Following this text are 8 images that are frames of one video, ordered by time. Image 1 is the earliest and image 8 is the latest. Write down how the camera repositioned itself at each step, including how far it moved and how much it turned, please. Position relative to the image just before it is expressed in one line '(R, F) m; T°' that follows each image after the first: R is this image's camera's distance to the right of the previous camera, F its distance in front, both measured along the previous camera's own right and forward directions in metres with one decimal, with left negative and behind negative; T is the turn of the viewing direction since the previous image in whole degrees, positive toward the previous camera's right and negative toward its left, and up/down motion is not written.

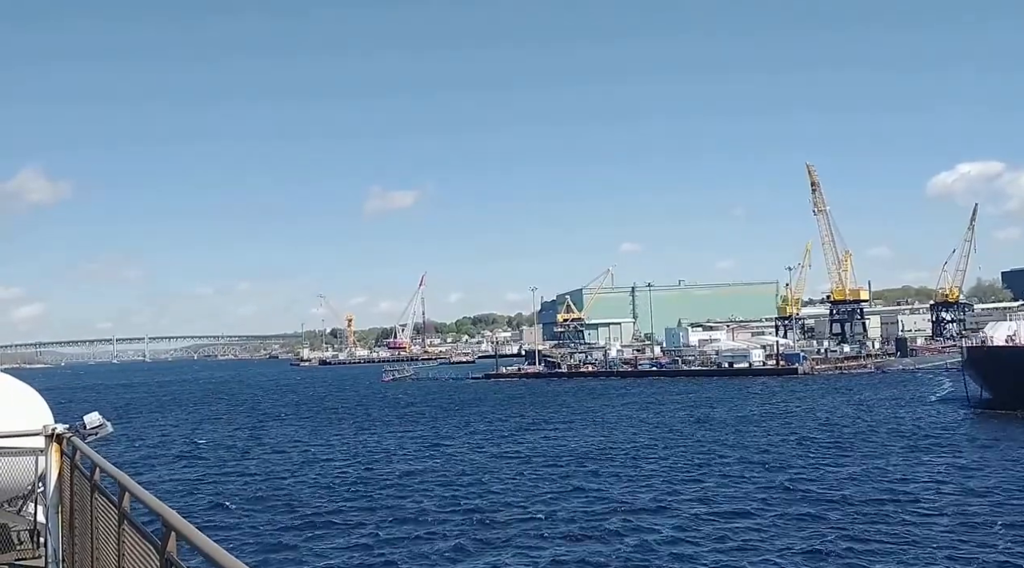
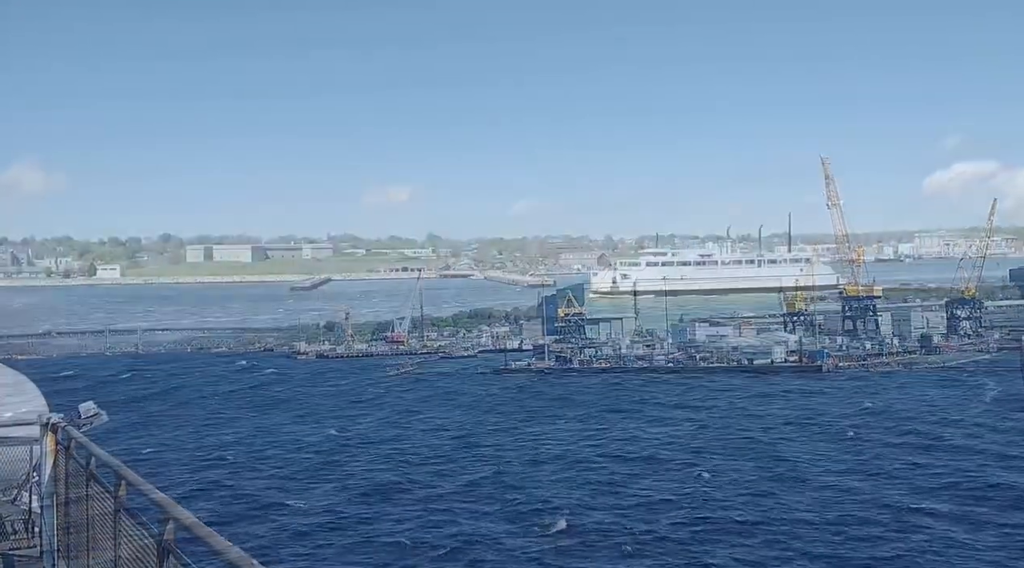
(-0.2, +0.4) m; 0°
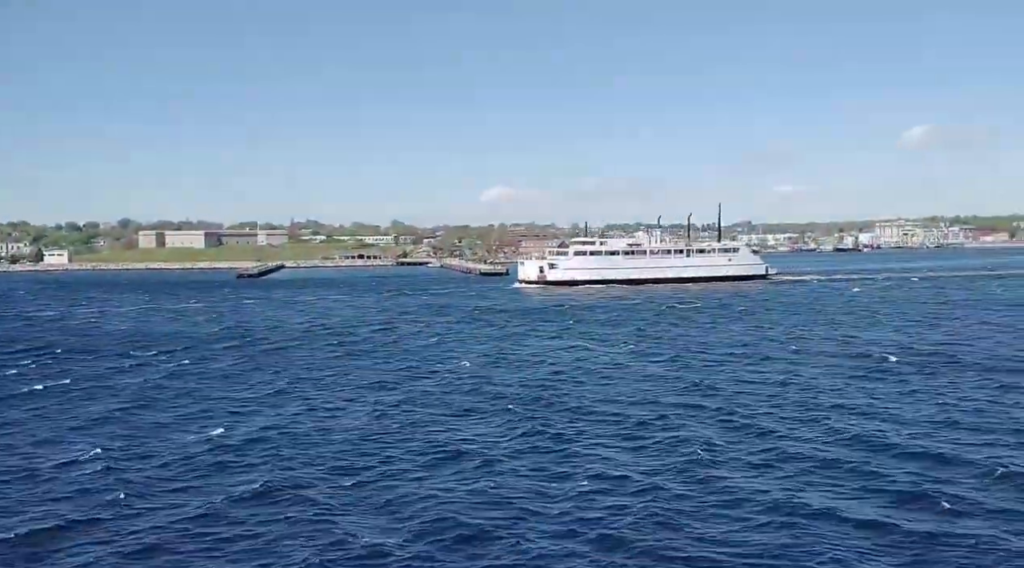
(+0.4, +0.2) m; +2°
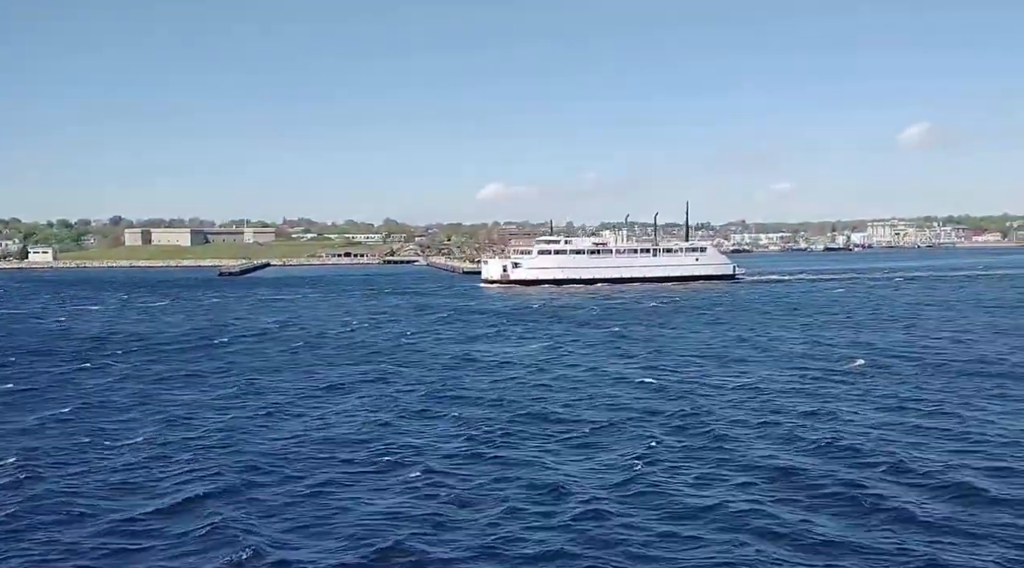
(+0.3, +0.2) m; 0°
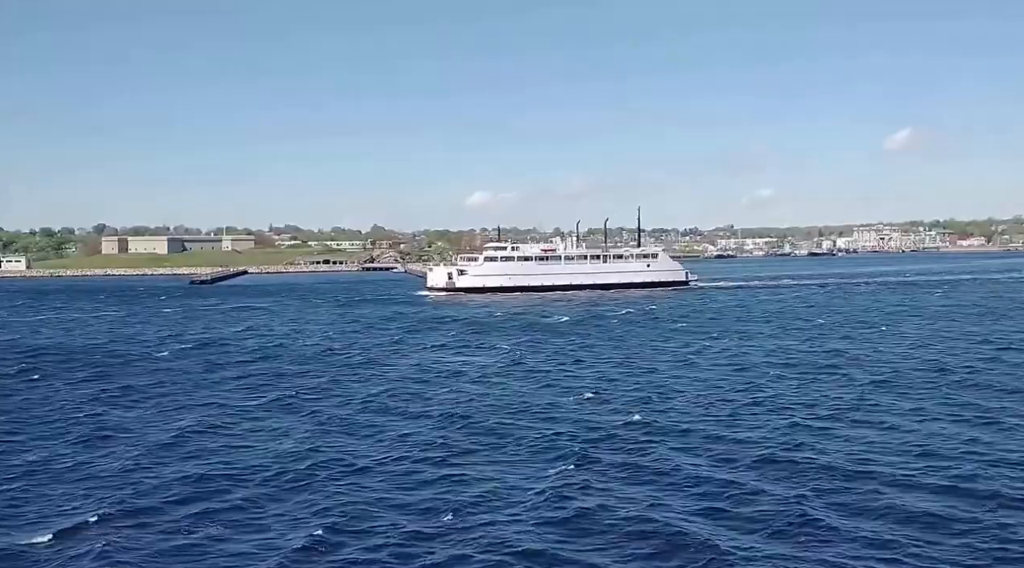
(+0.4, +0.2) m; 0°
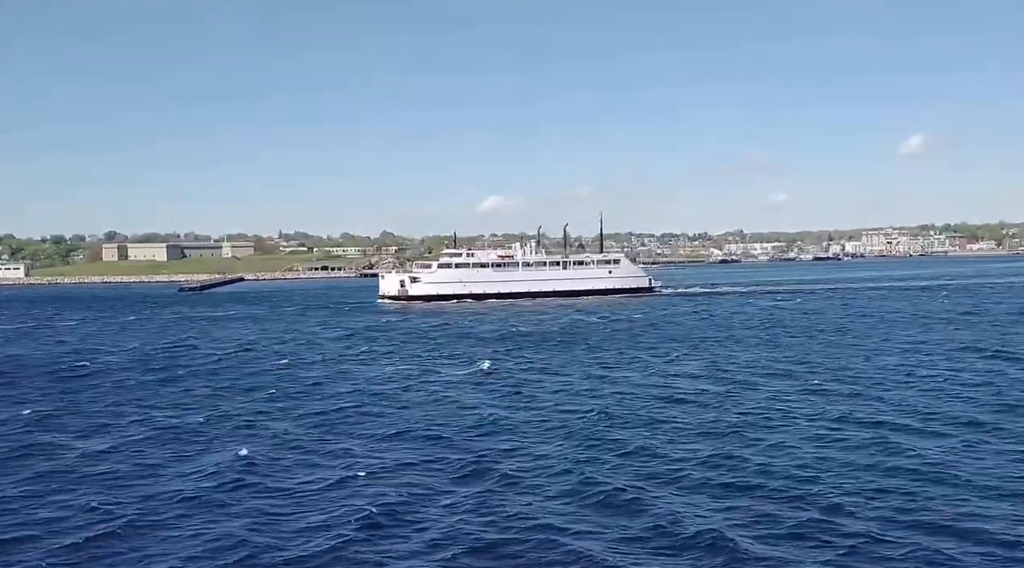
(+0.5, +0.3) m; -1°
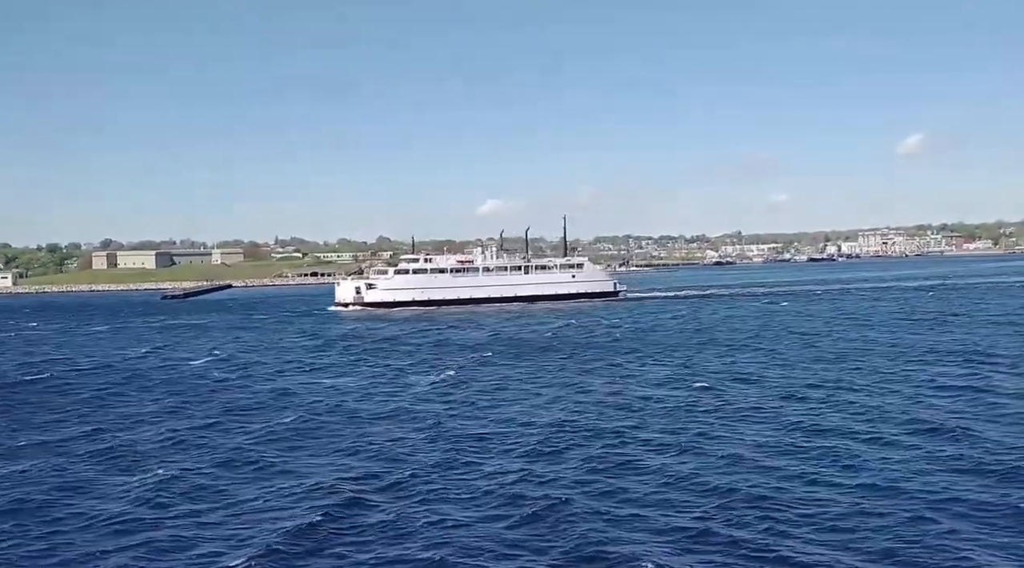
(+0.3, +0.2) m; 0°
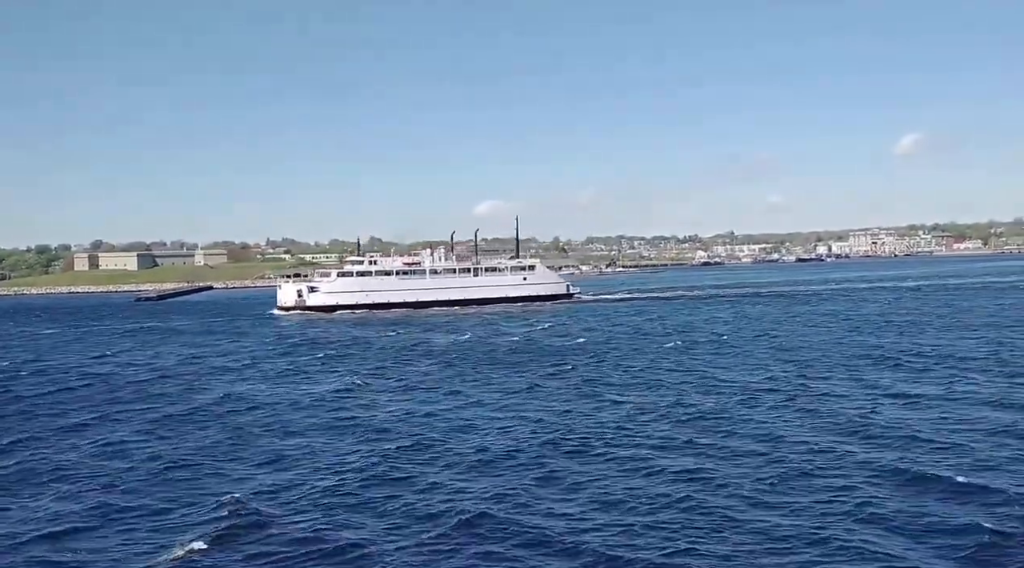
(+0.4, +0.2) m; 0°
